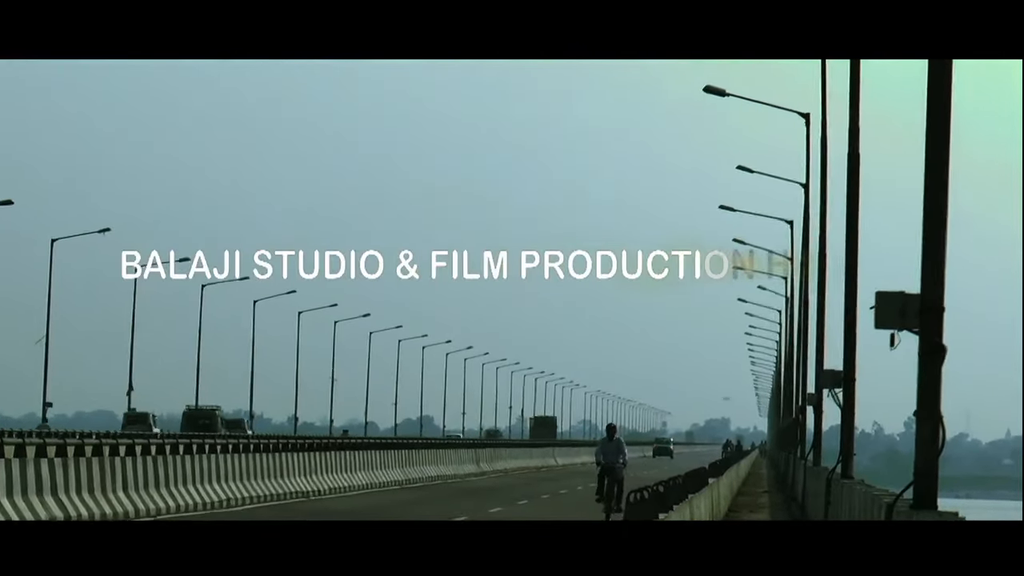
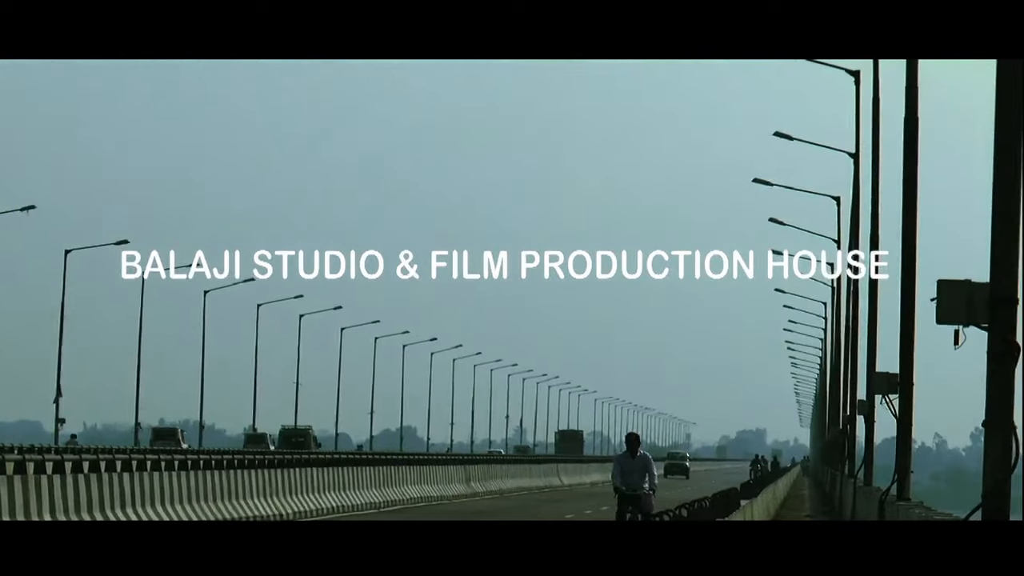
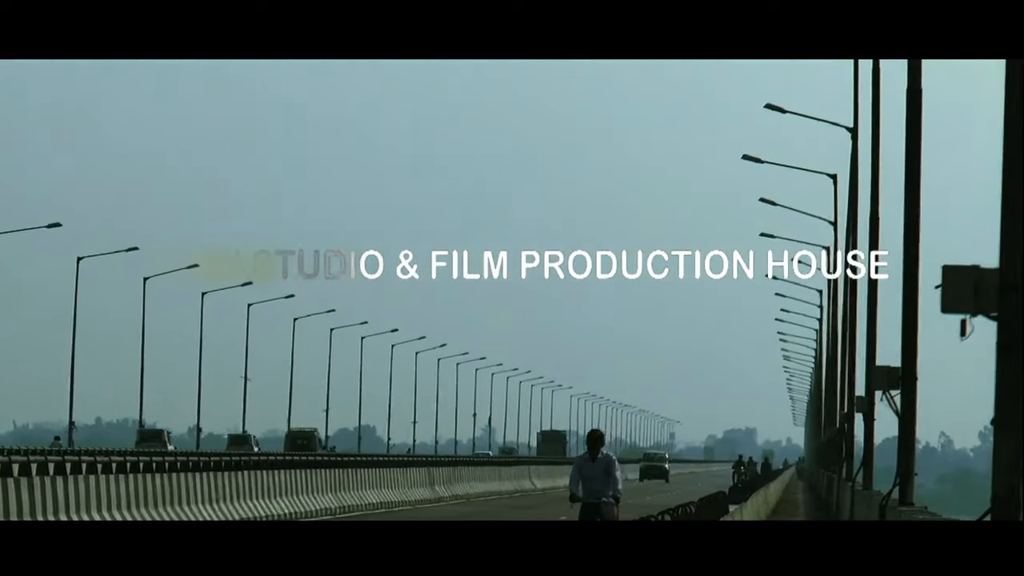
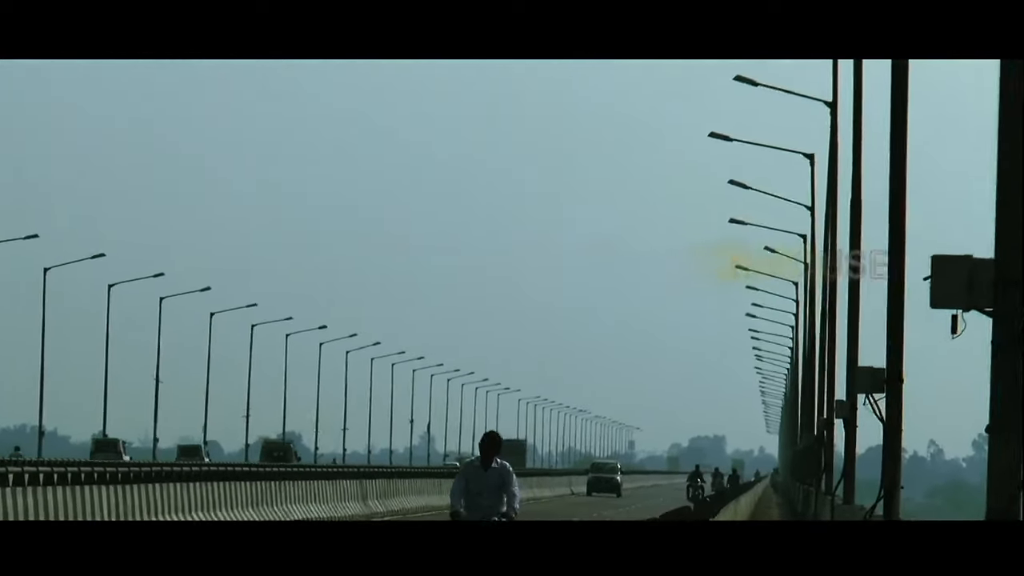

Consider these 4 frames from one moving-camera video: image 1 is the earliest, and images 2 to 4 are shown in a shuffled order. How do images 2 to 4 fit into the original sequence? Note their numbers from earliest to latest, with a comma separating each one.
2, 3, 4
